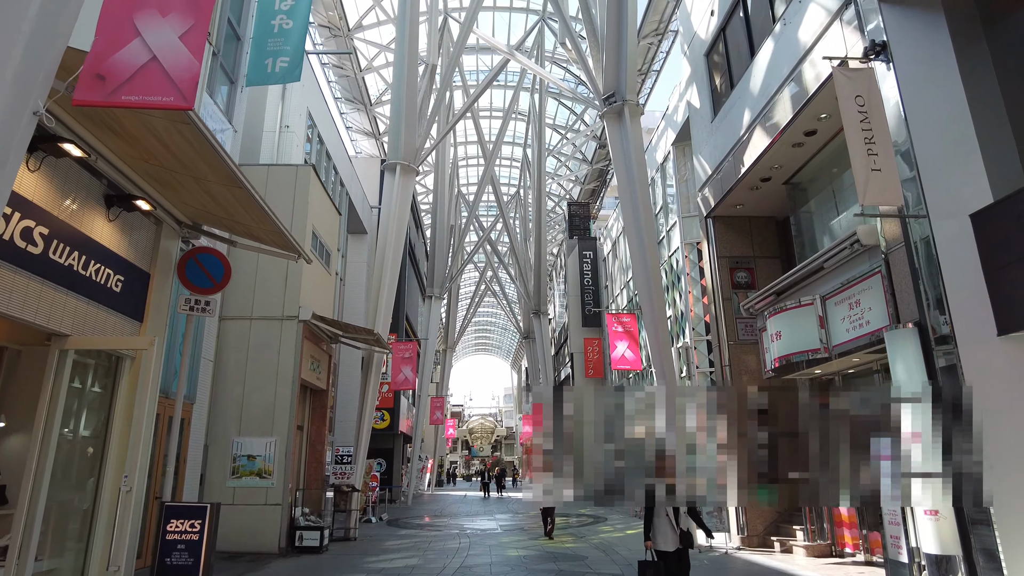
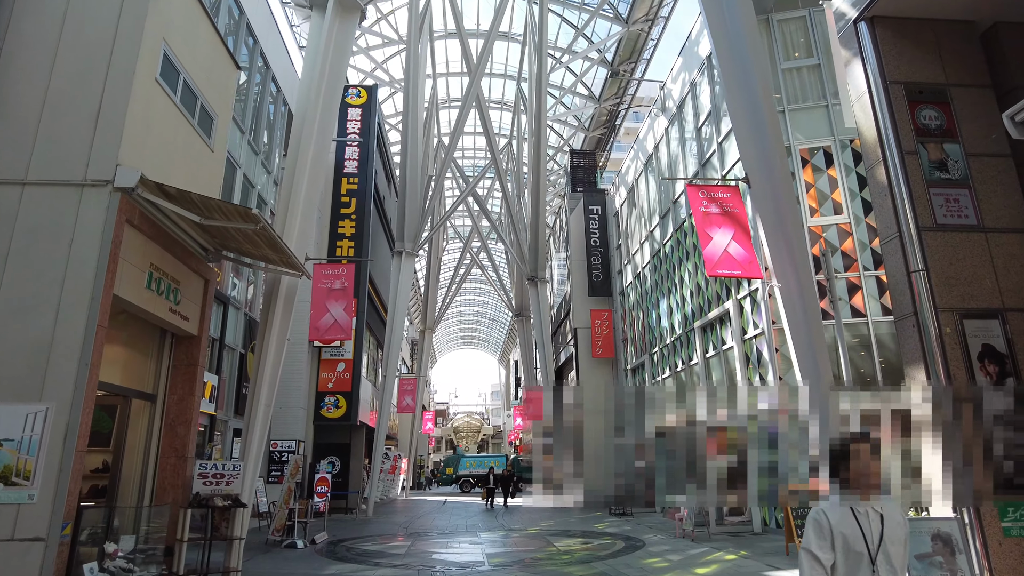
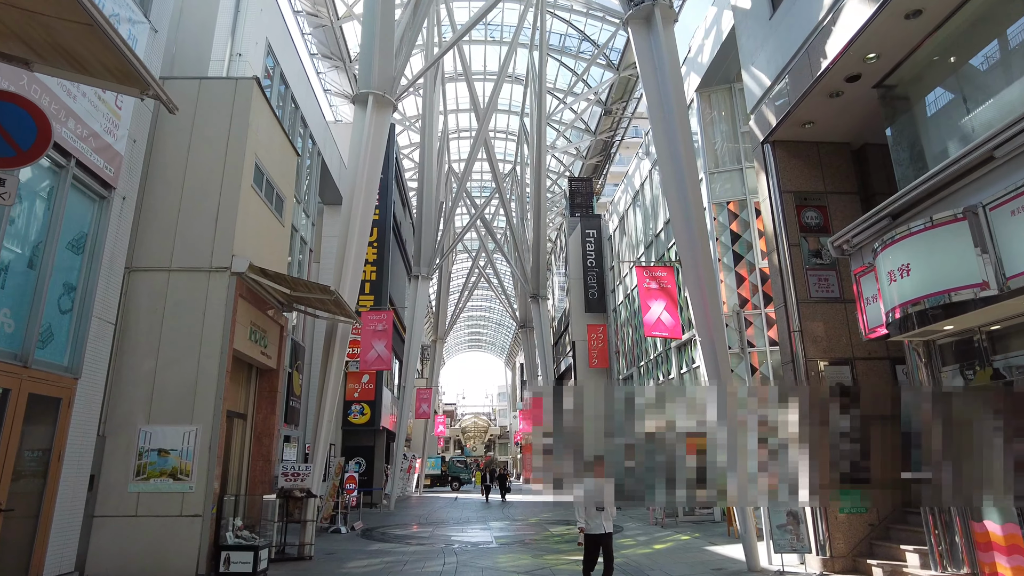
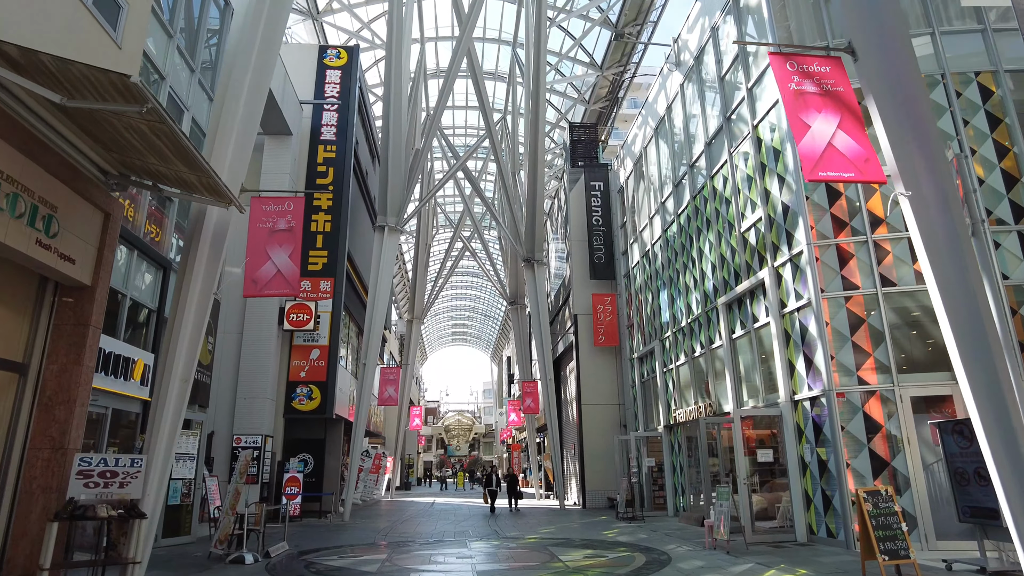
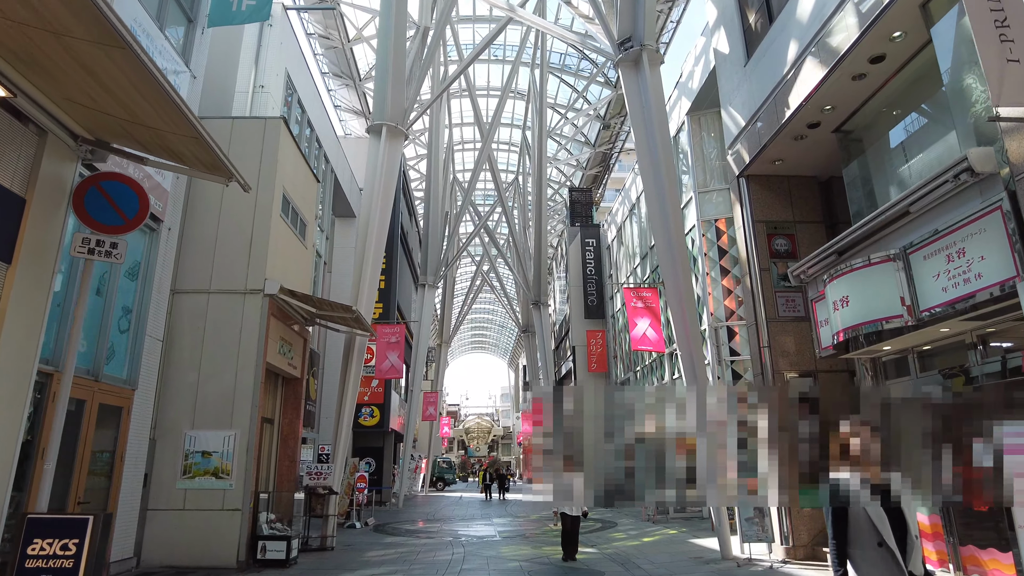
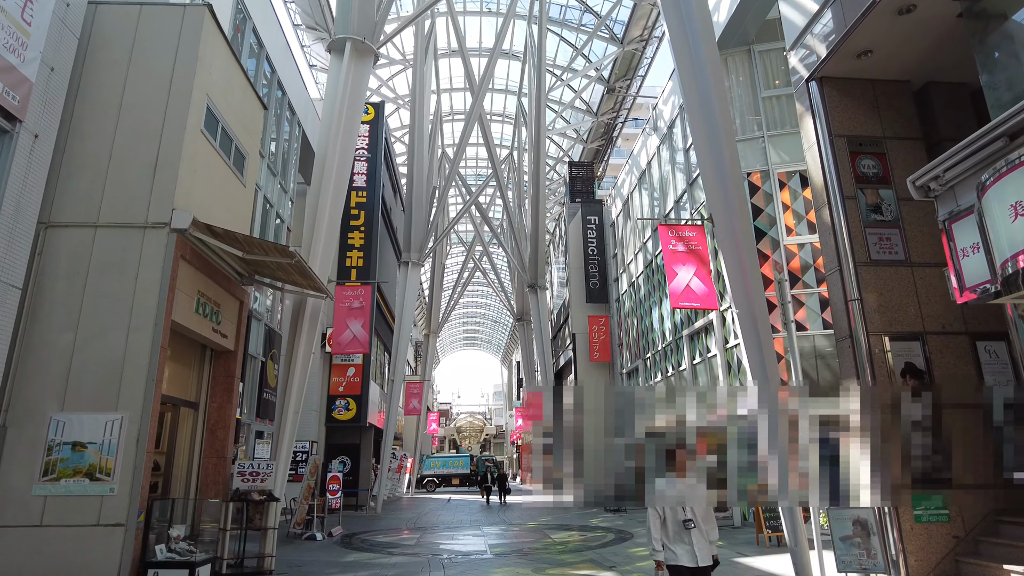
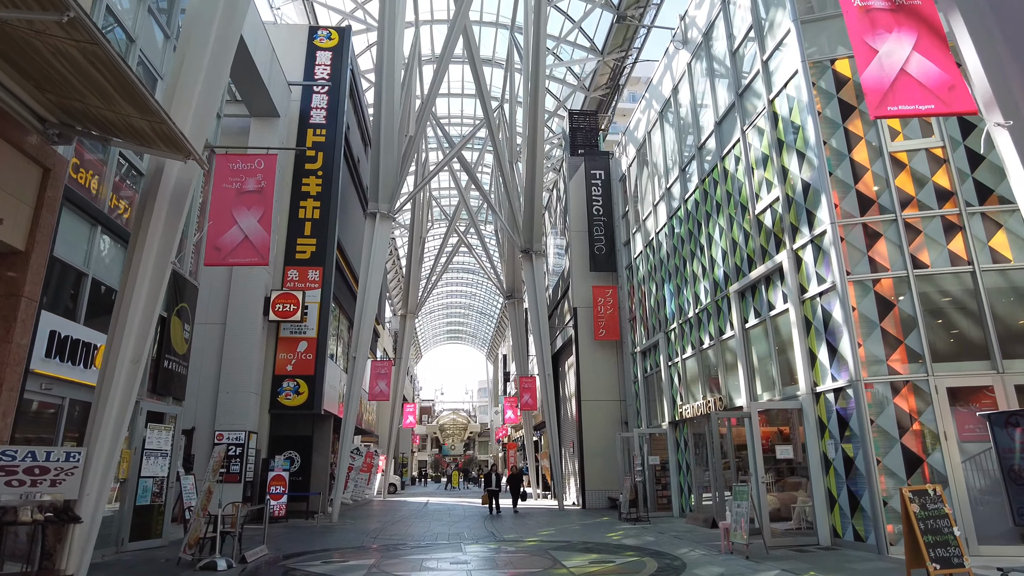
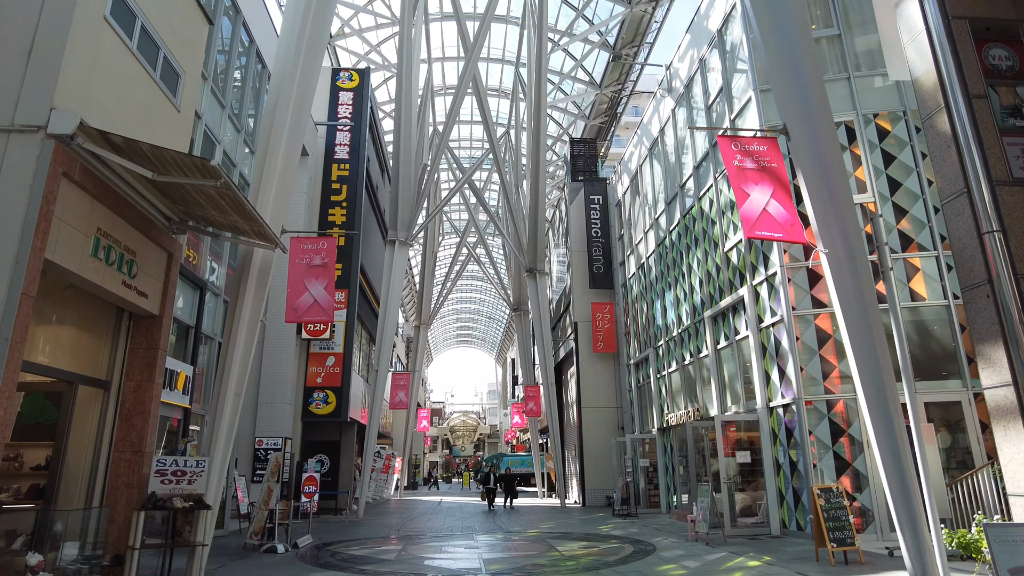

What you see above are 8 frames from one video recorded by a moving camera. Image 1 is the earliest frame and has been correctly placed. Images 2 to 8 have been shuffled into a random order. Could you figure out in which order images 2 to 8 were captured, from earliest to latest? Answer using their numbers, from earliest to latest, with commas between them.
5, 3, 6, 2, 8, 4, 7
